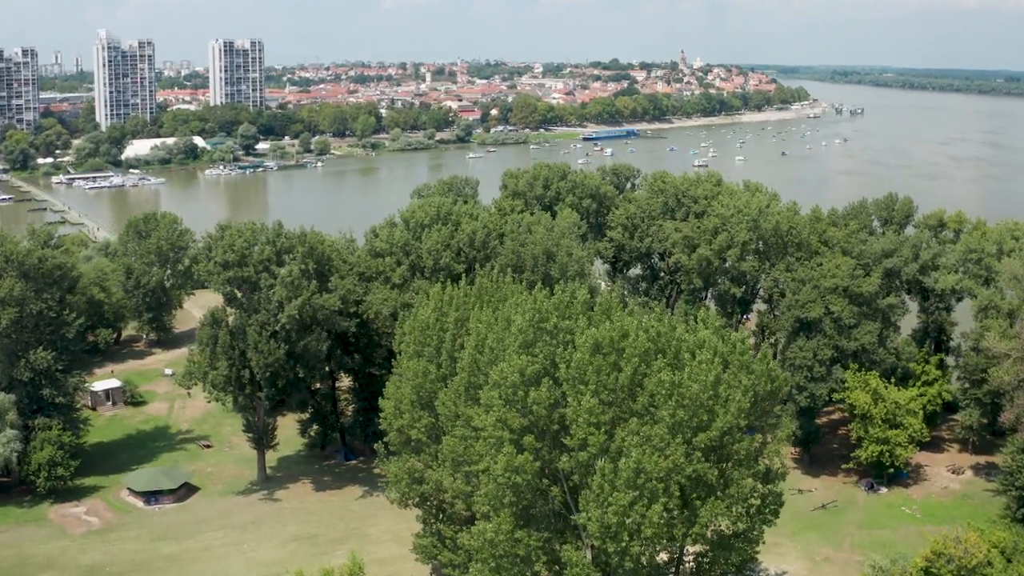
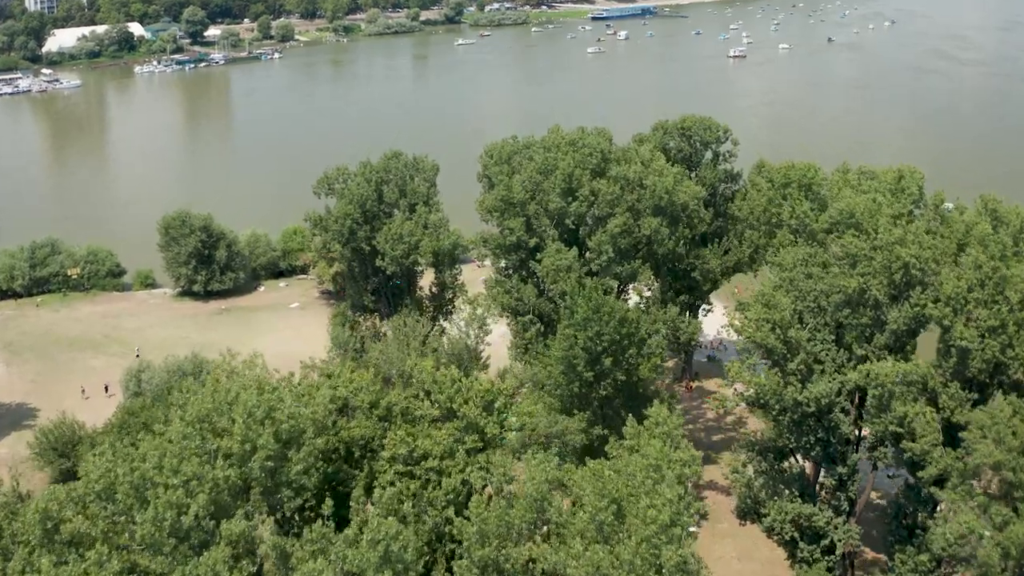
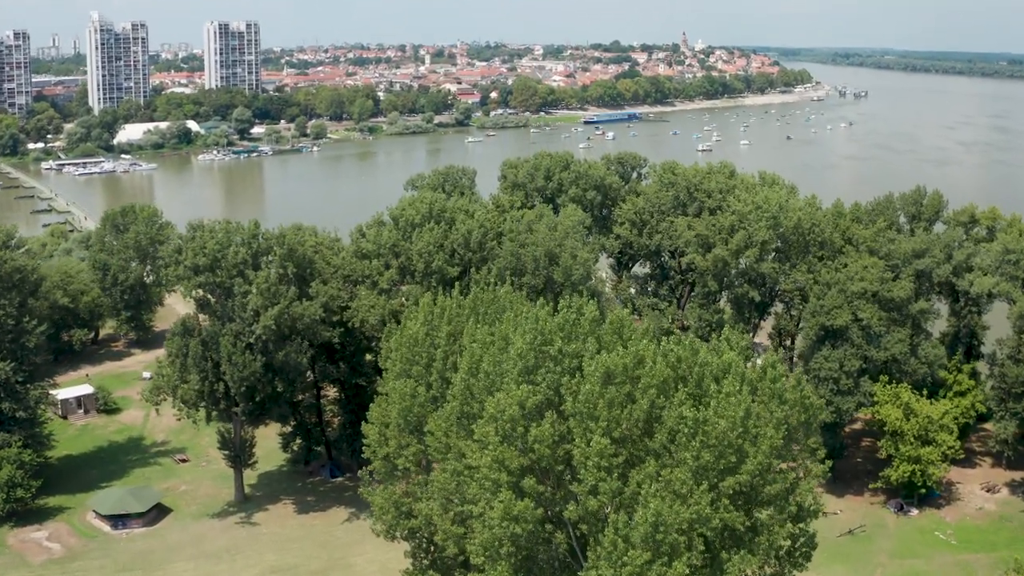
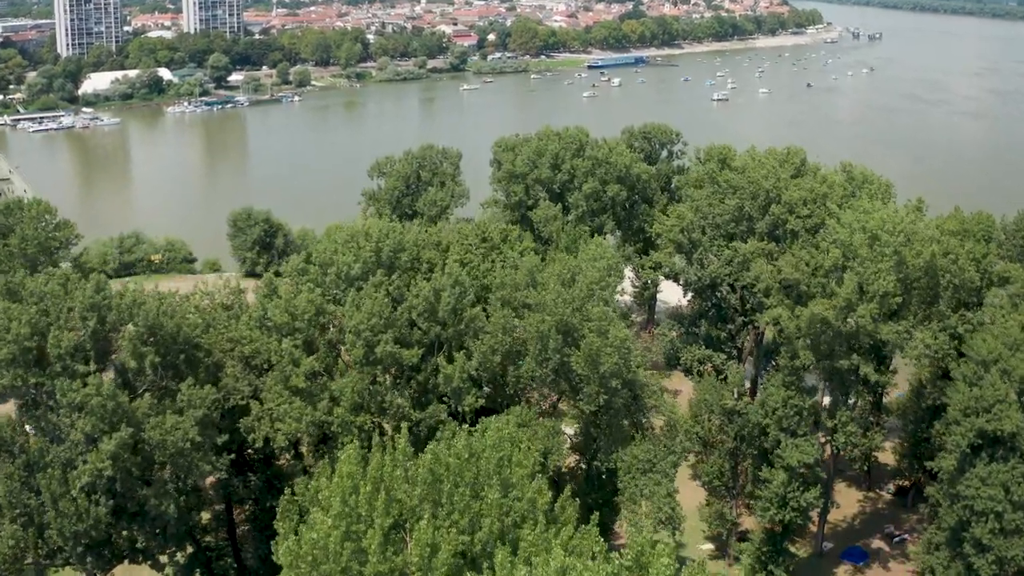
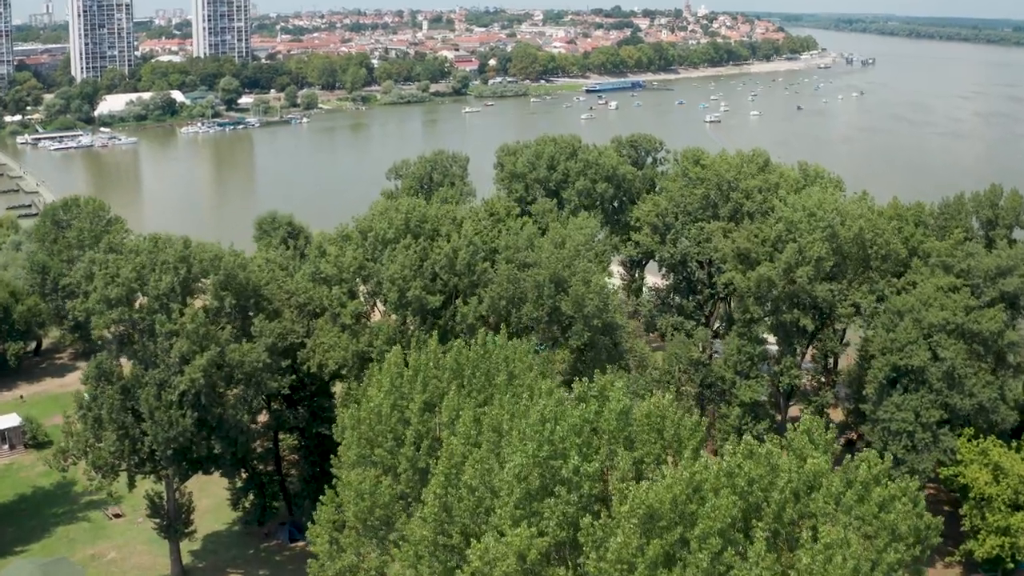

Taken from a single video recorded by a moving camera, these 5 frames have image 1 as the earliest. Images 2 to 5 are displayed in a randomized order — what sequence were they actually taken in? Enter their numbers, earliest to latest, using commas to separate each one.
3, 5, 4, 2
